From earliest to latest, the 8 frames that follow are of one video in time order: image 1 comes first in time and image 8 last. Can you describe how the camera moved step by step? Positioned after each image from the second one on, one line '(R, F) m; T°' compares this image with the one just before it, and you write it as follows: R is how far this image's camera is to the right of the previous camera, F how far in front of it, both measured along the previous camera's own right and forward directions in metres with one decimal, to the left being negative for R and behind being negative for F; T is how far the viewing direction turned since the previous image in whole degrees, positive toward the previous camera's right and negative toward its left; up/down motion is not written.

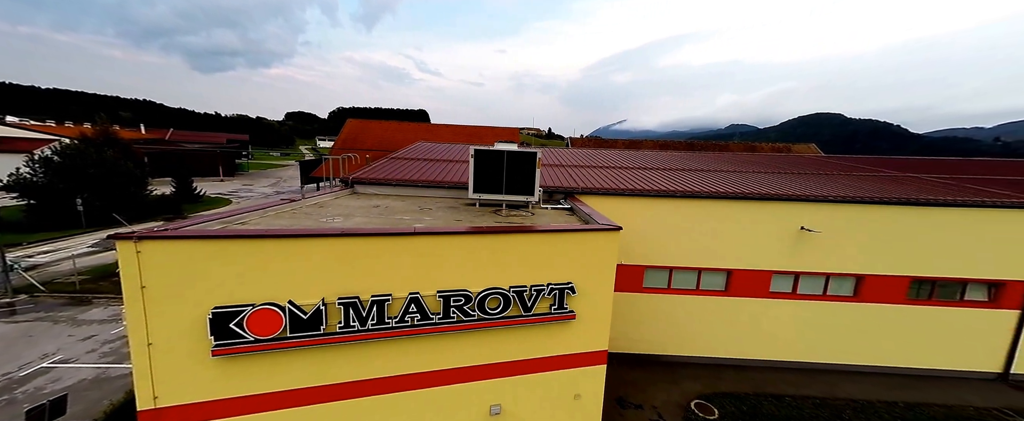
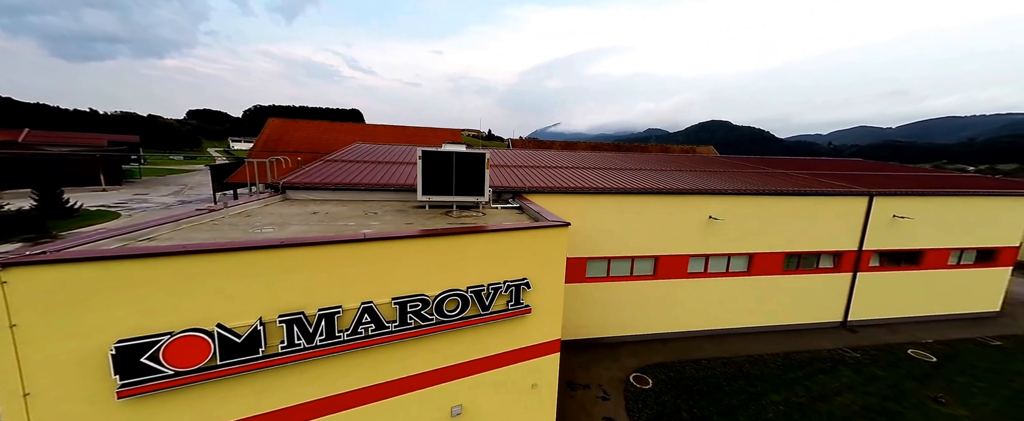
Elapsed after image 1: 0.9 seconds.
(-0.5, -0.2) m; +12°
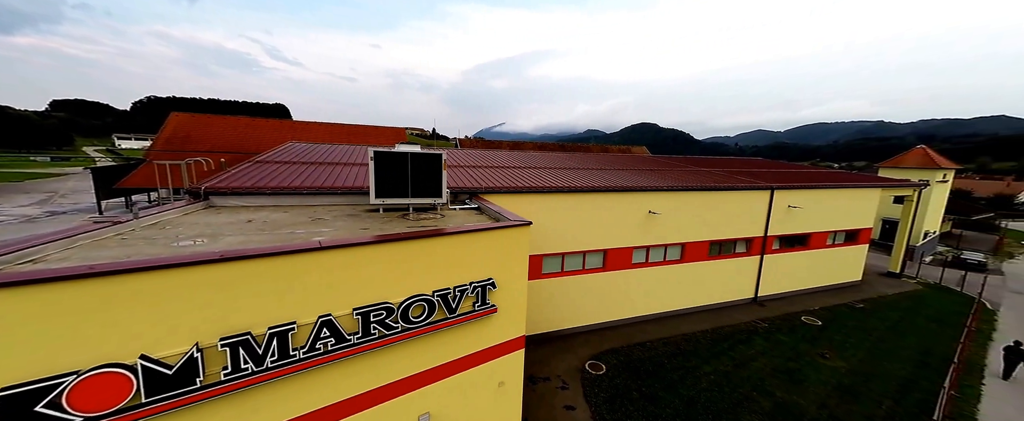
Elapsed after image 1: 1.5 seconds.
(-0.4, 0.0) m; +10°
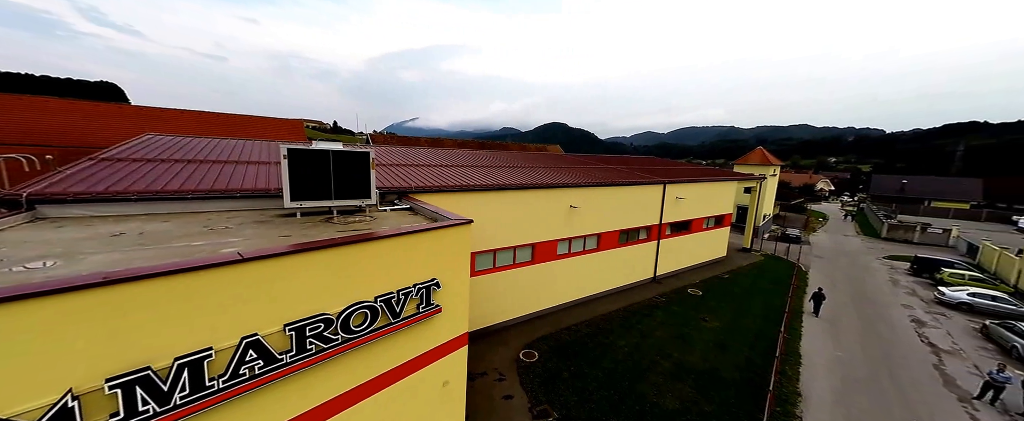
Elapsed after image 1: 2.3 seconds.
(-0.5, -0.1) m; +14°
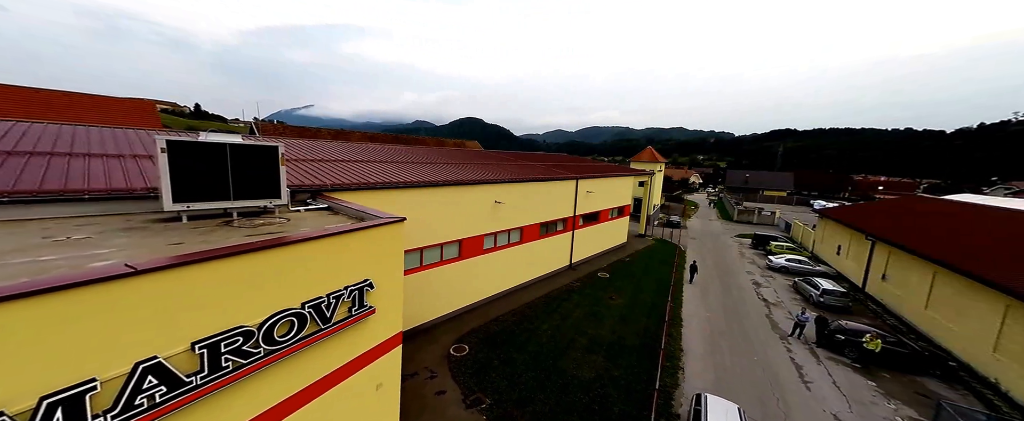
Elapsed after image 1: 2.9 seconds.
(-0.4, -0.3) m; +14°
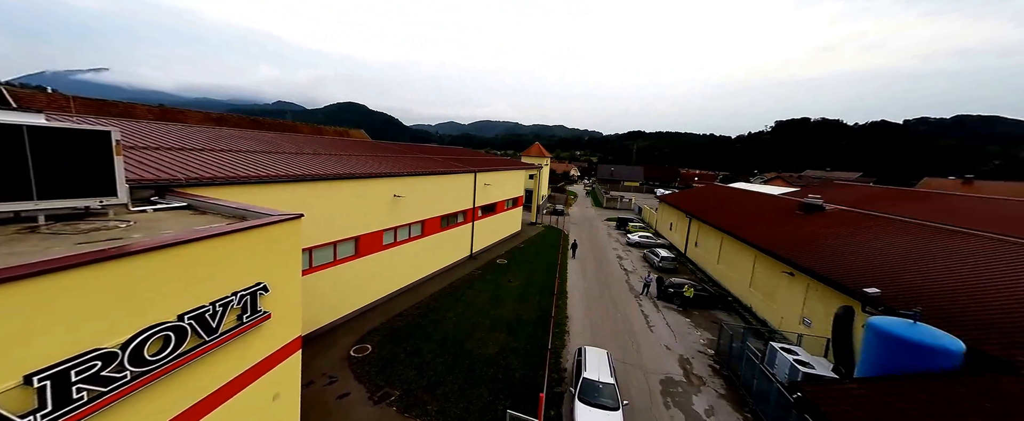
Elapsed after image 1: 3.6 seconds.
(-0.3, -0.5) m; +18°
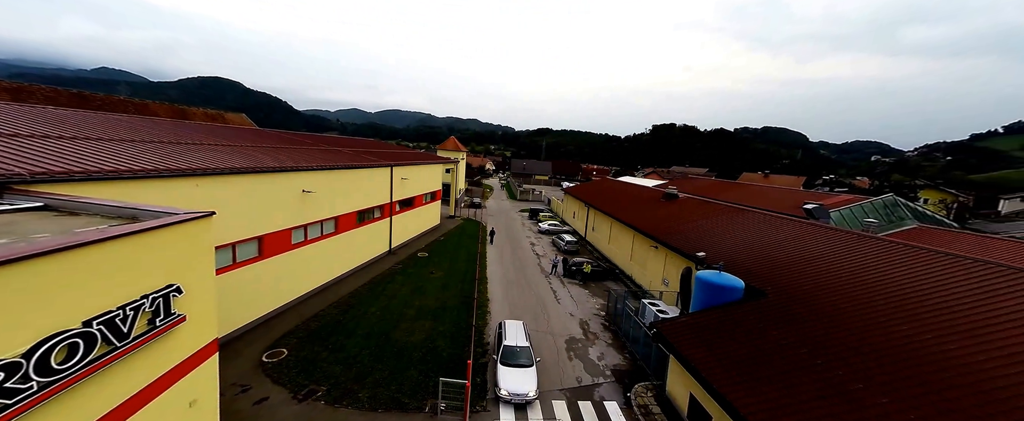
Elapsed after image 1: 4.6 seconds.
(-0.3, -0.9) m; +14°
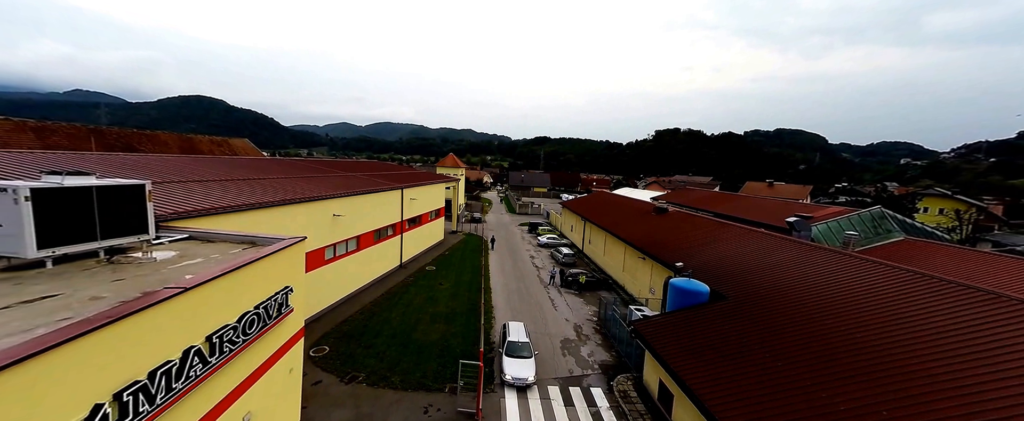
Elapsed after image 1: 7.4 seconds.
(0.0, -2.9) m; 0°
